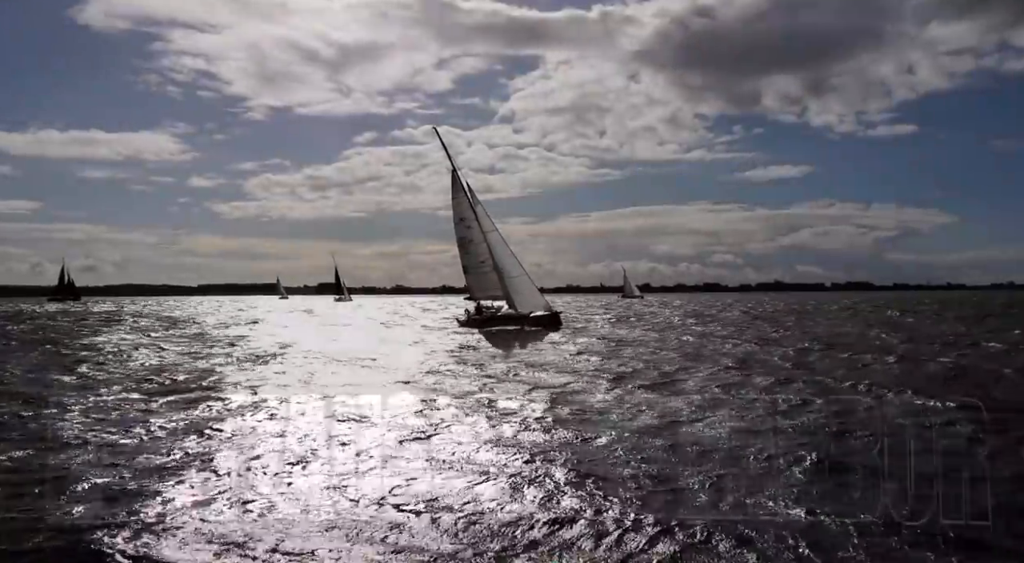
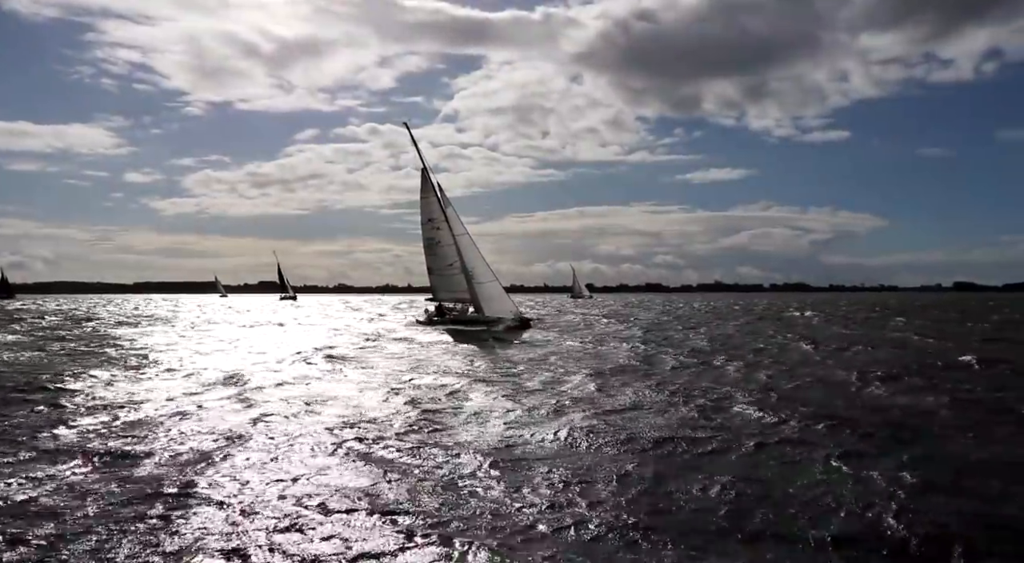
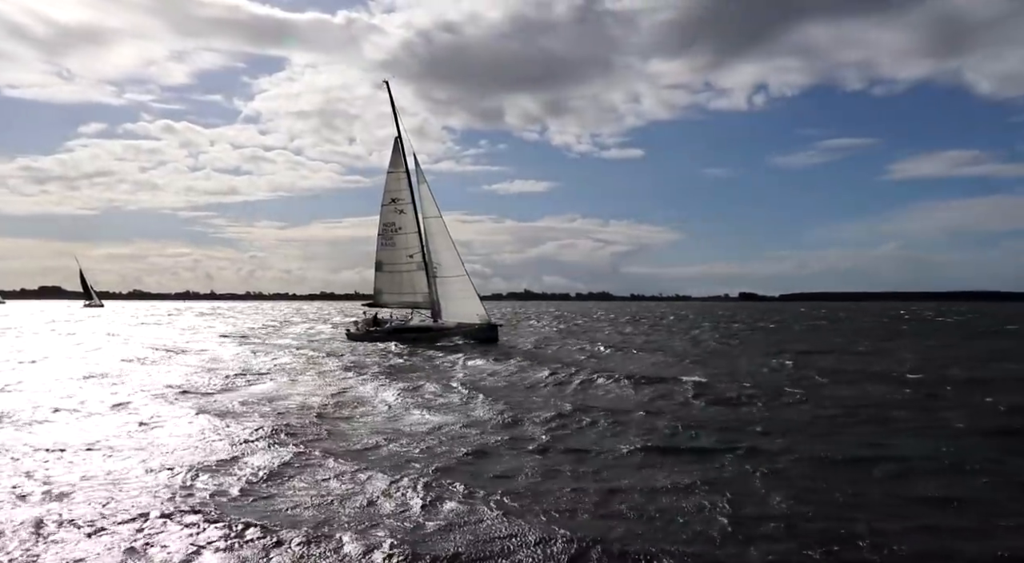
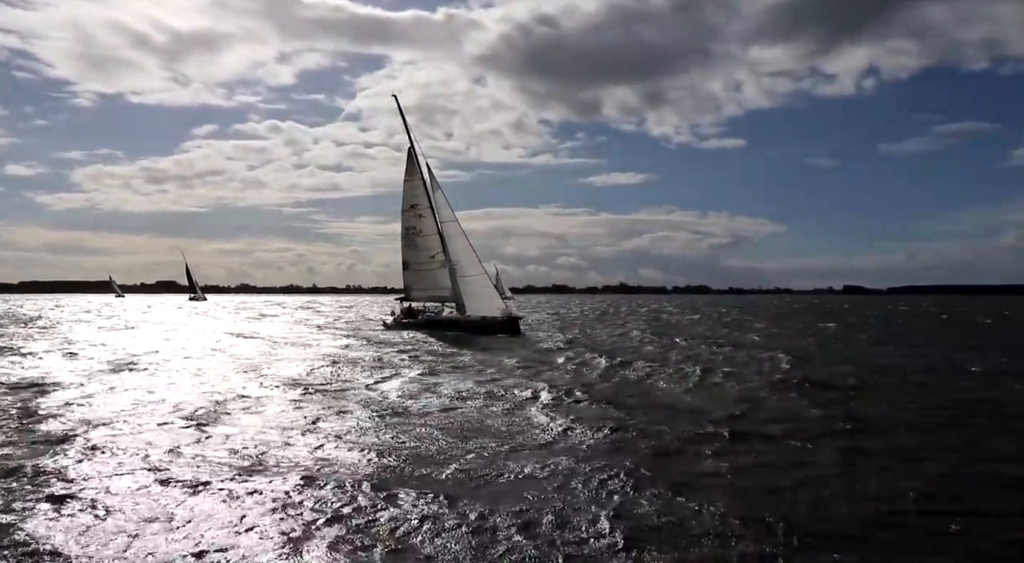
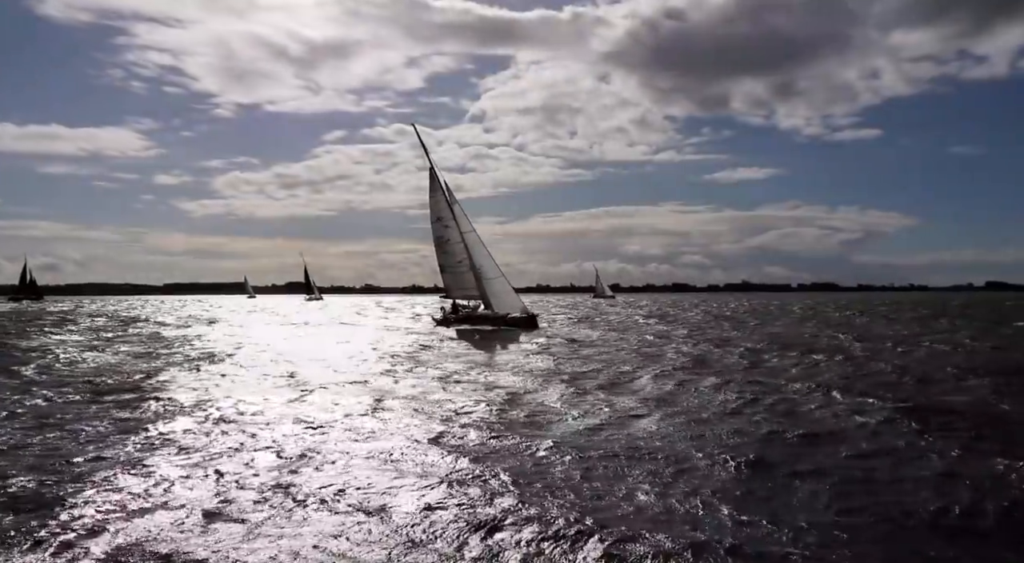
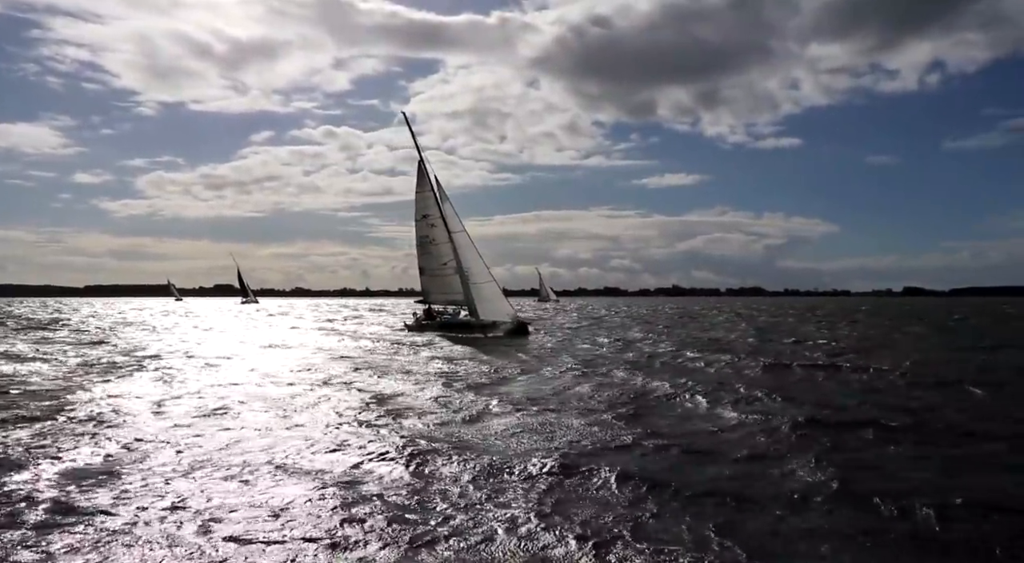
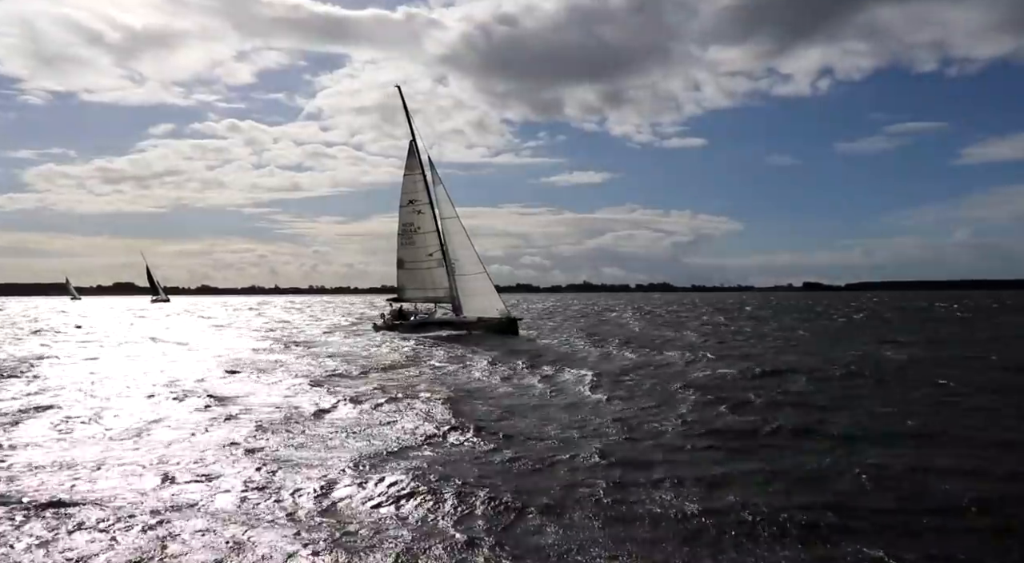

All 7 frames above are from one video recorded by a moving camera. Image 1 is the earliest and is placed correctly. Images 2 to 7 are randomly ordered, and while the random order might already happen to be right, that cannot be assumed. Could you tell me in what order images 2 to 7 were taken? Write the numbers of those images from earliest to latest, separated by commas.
5, 2, 6, 4, 7, 3
